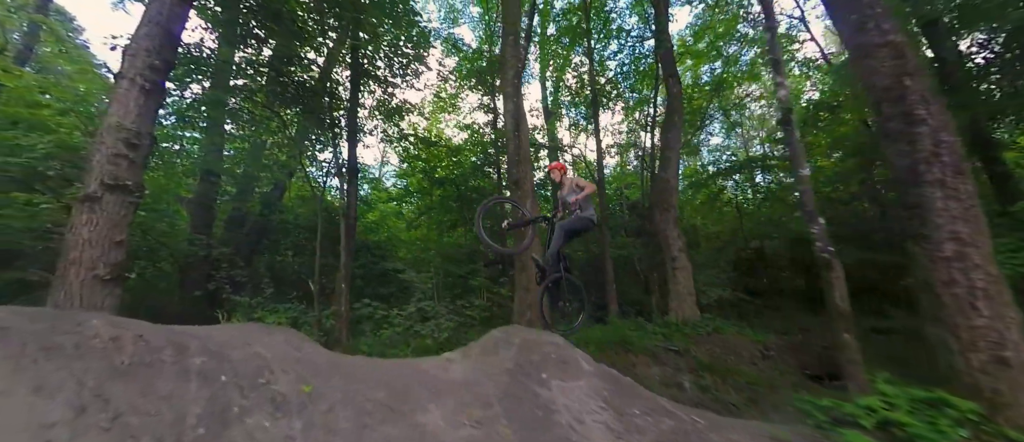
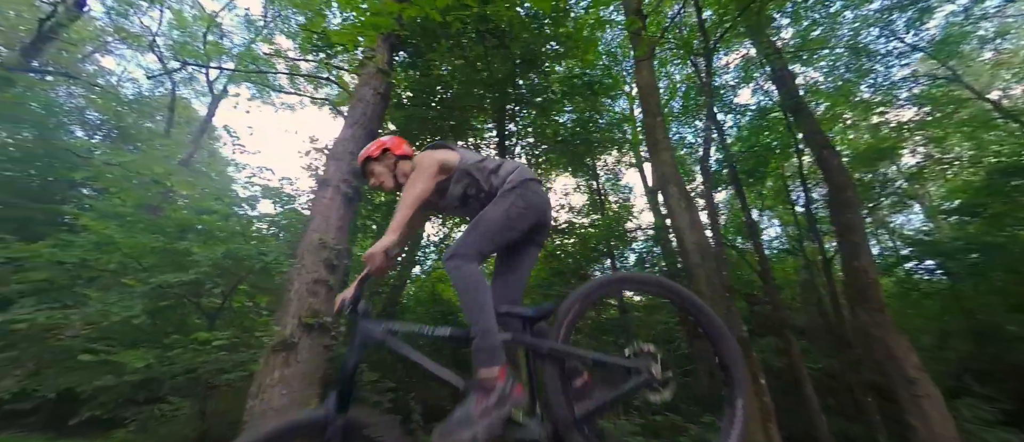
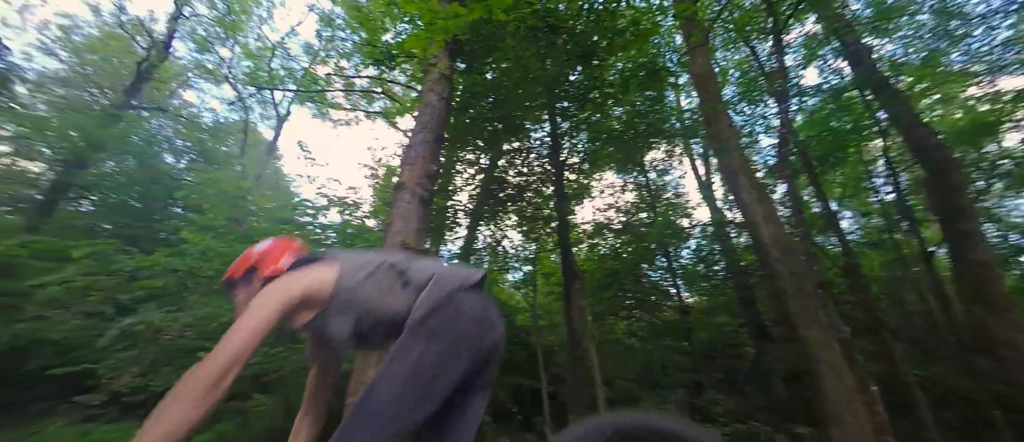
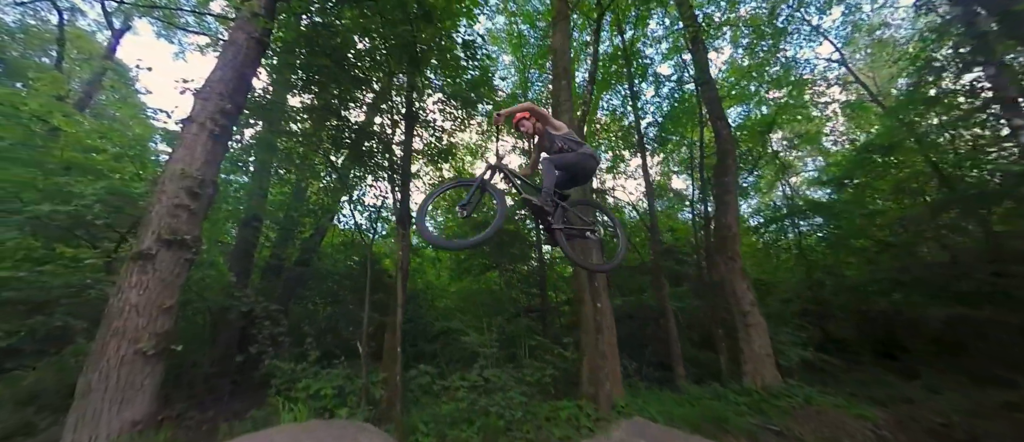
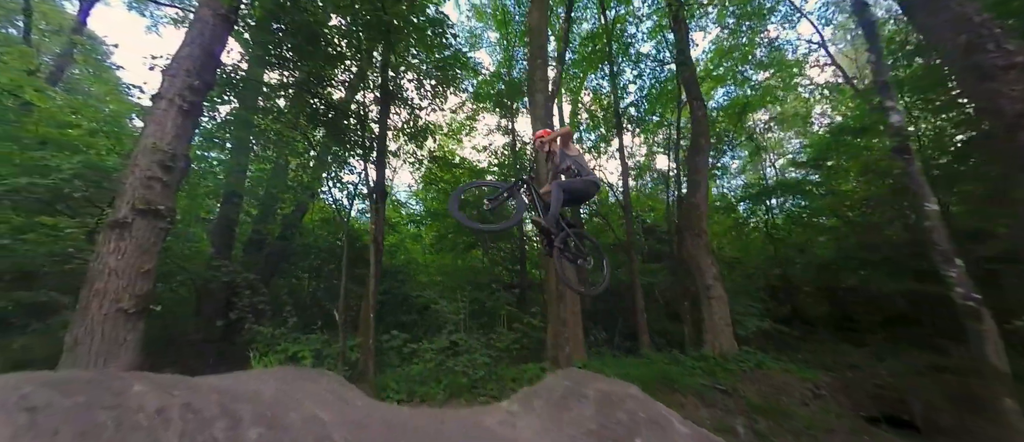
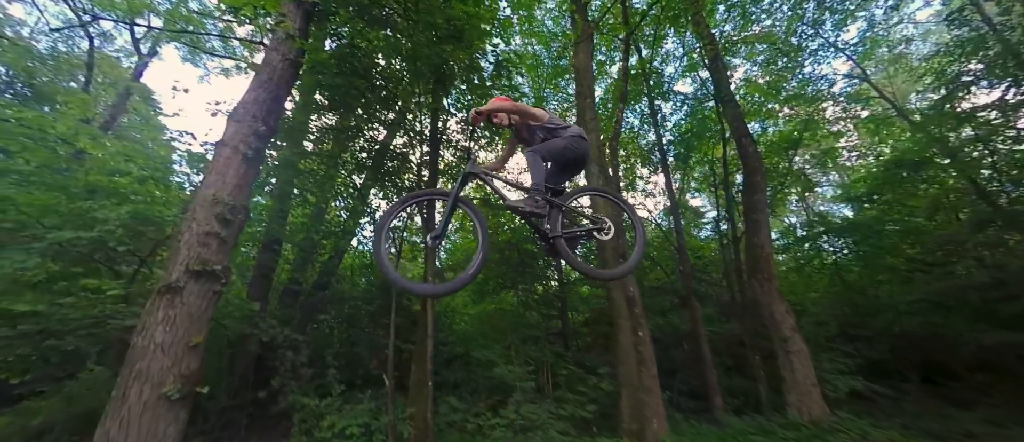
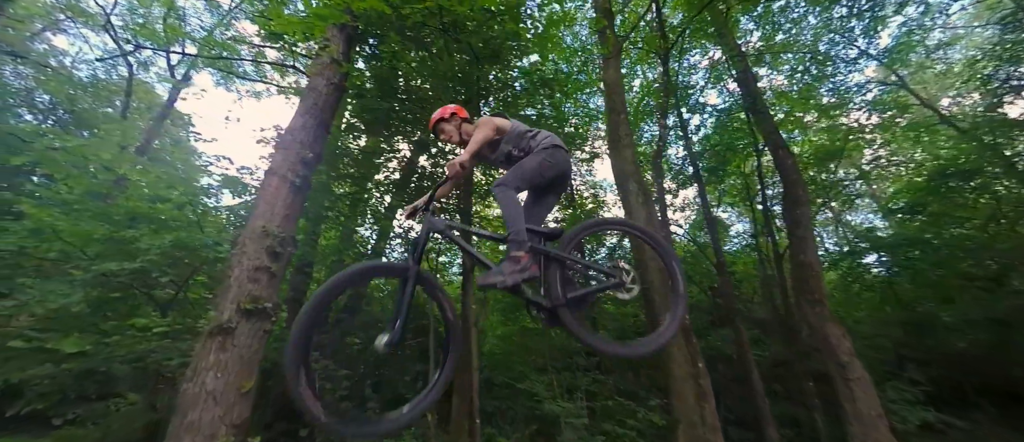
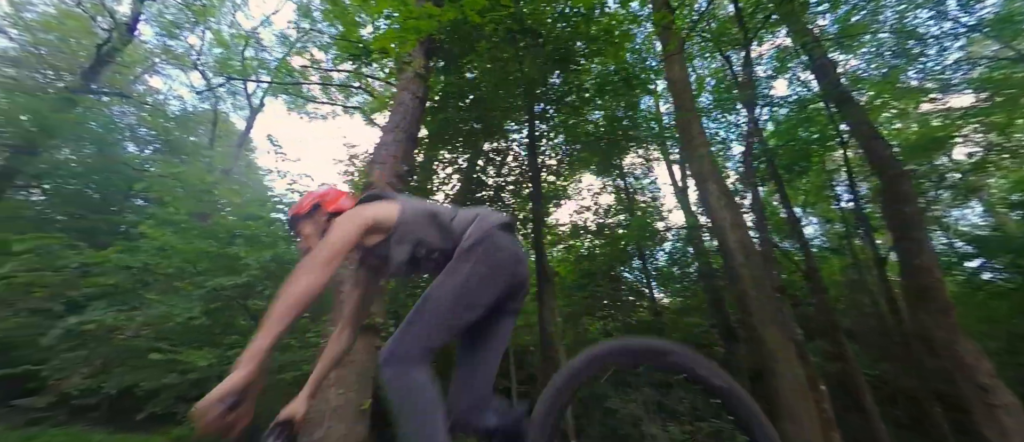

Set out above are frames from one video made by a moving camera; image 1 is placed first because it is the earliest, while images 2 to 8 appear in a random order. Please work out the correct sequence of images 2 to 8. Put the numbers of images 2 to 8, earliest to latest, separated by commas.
5, 4, 6, 7, 2, 8, 3
